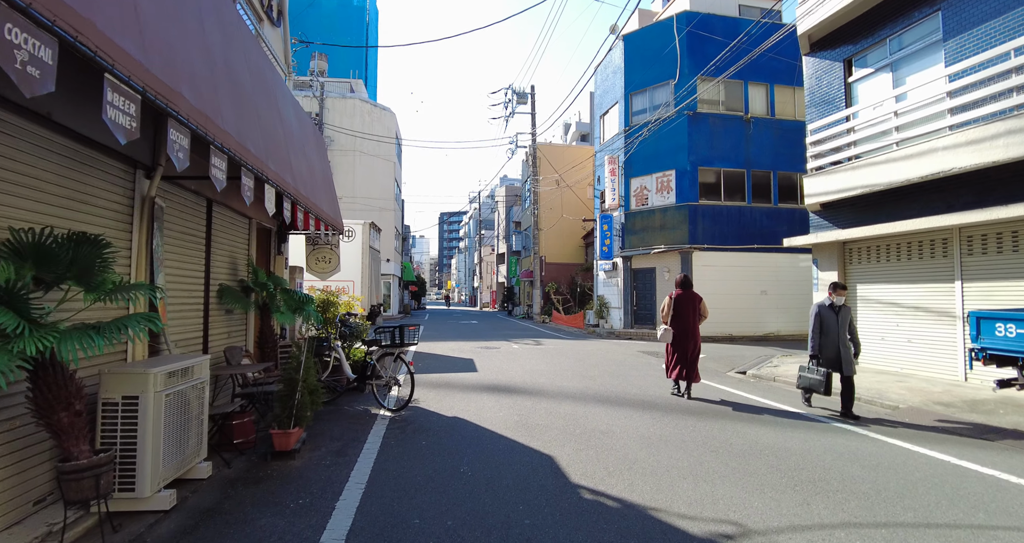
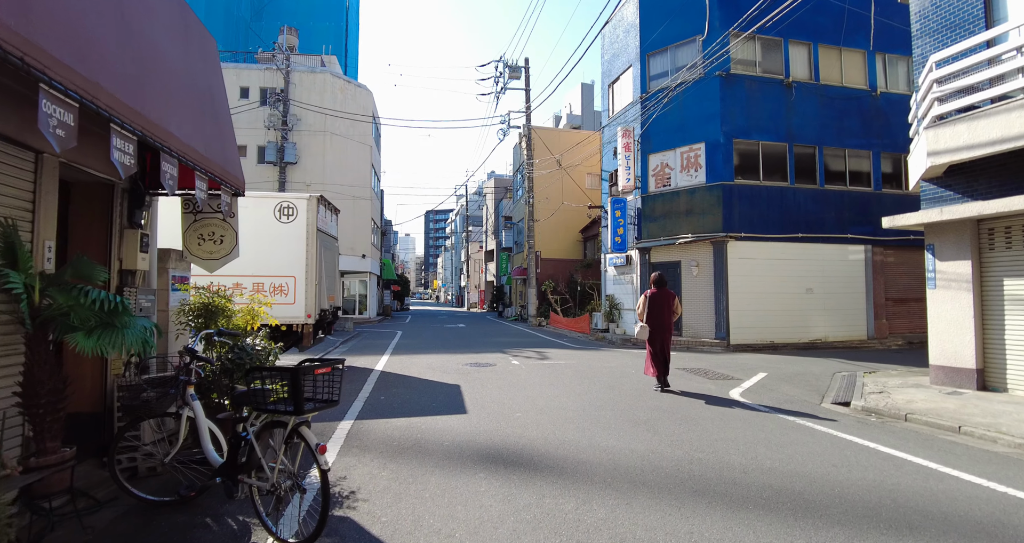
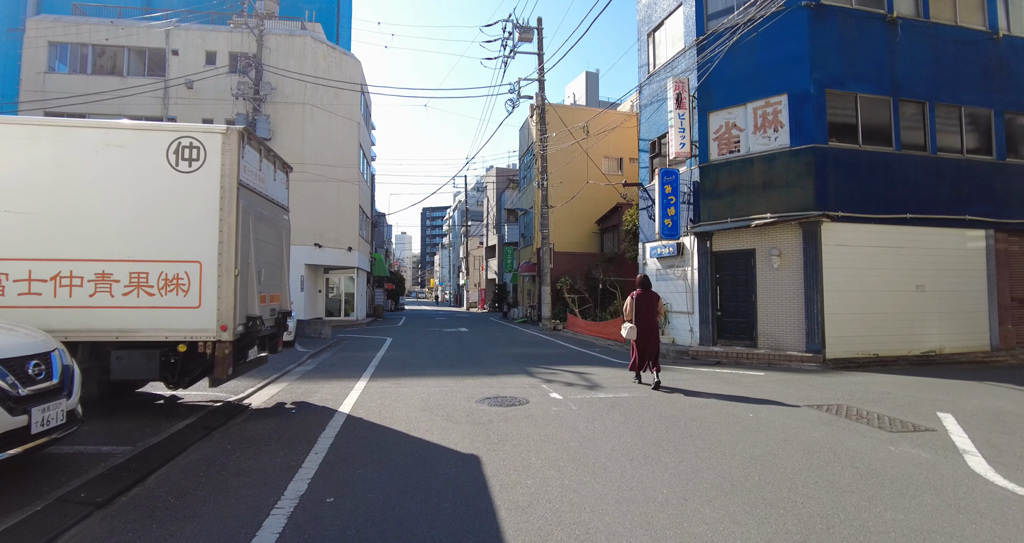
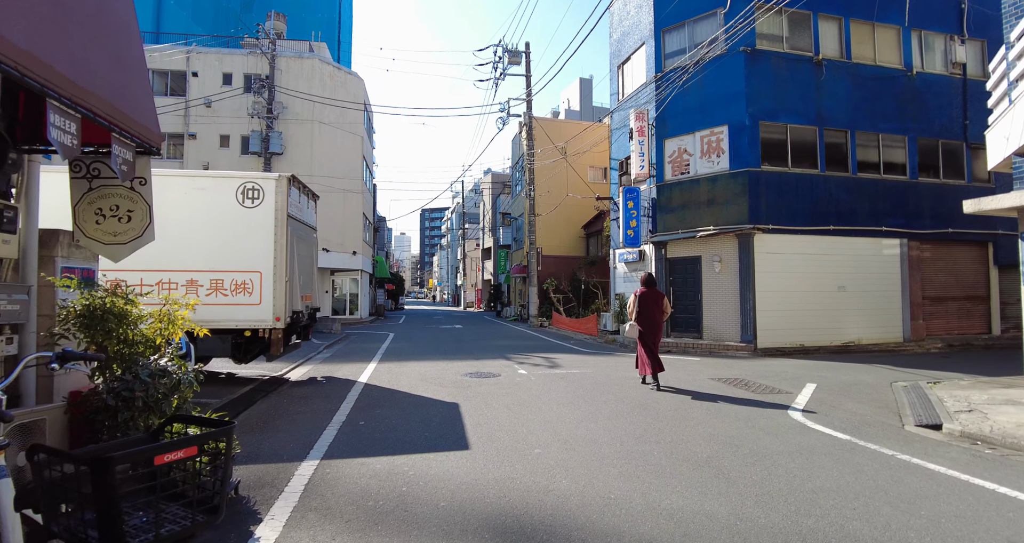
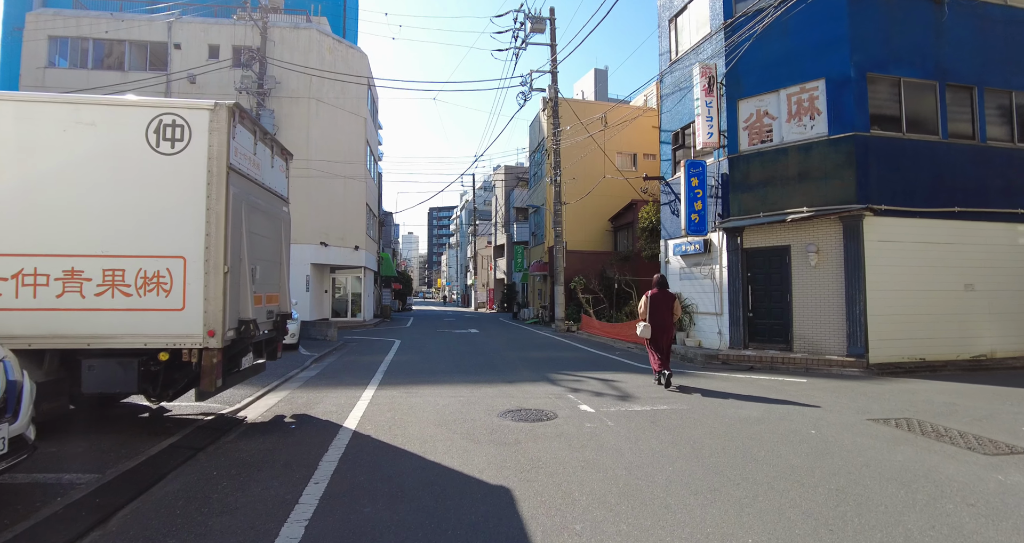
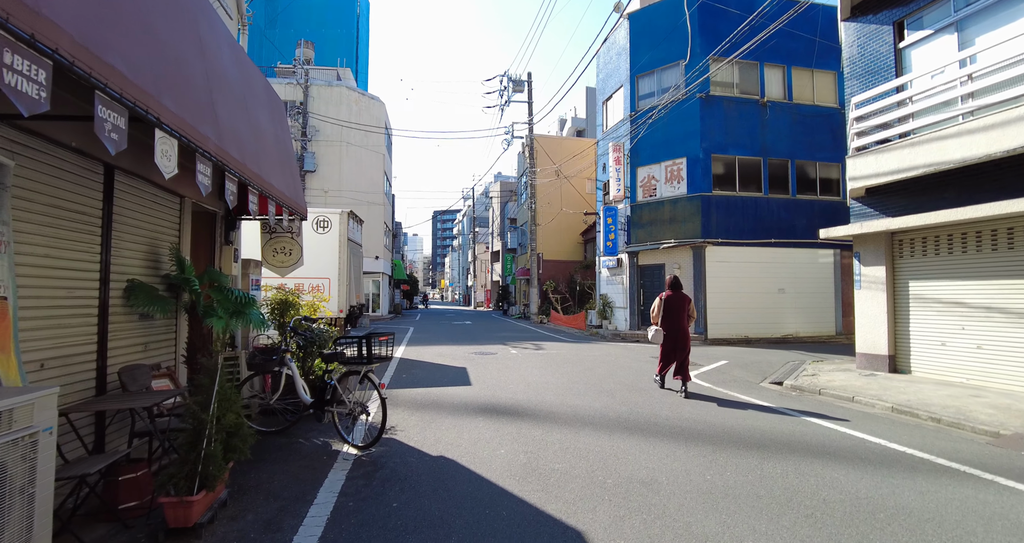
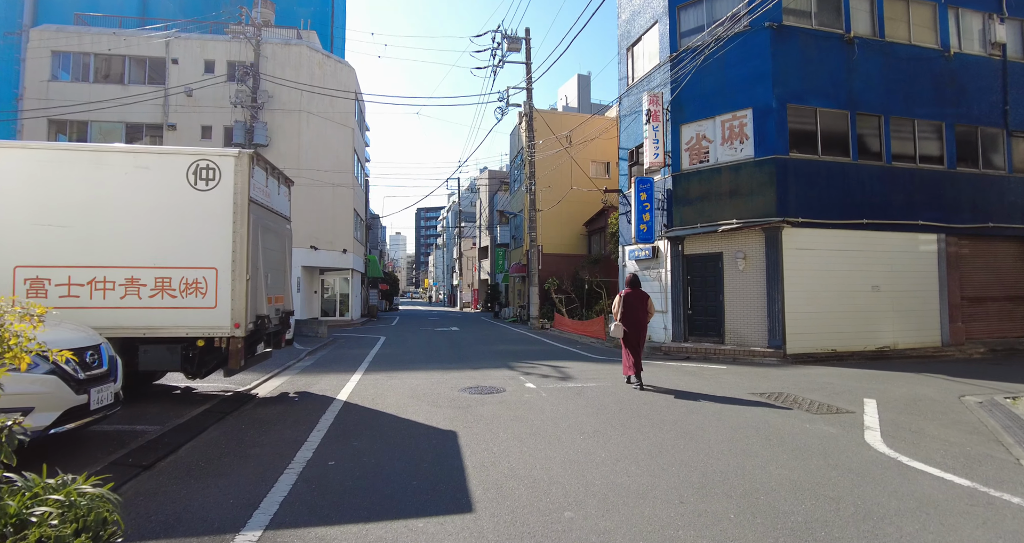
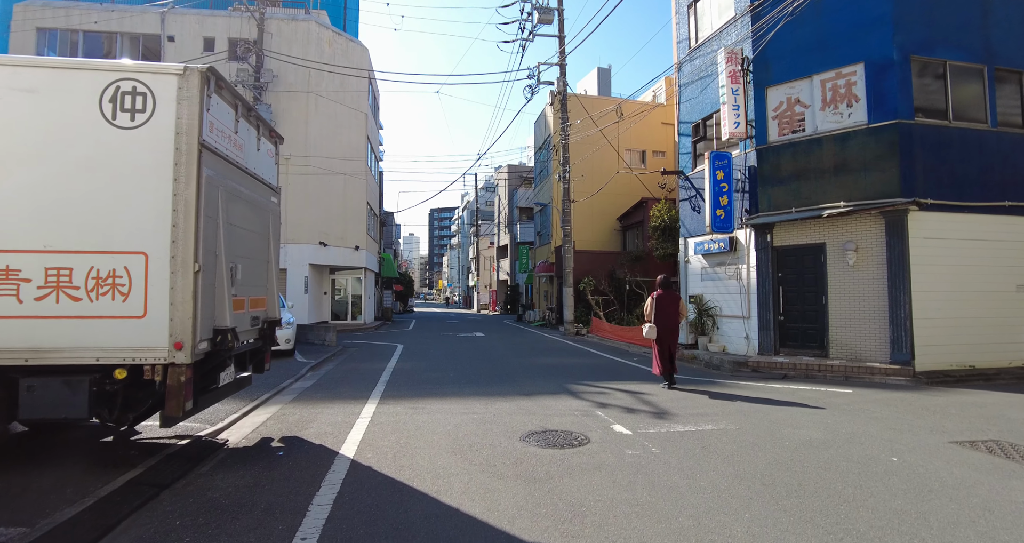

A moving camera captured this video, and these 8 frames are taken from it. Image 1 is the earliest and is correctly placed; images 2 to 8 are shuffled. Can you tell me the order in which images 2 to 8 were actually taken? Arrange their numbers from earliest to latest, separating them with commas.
6, 2, 4, 7, 3, 5, 8
